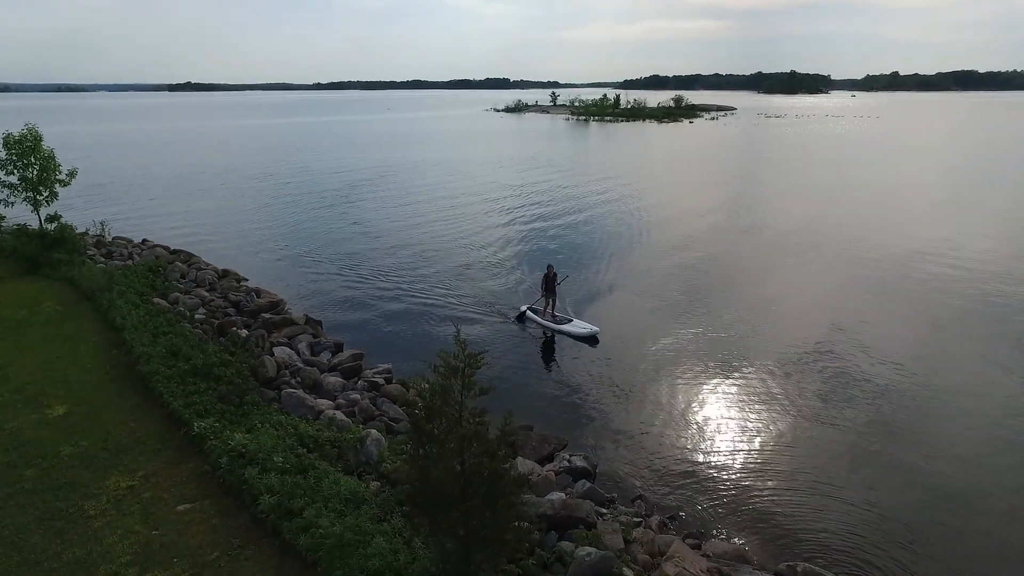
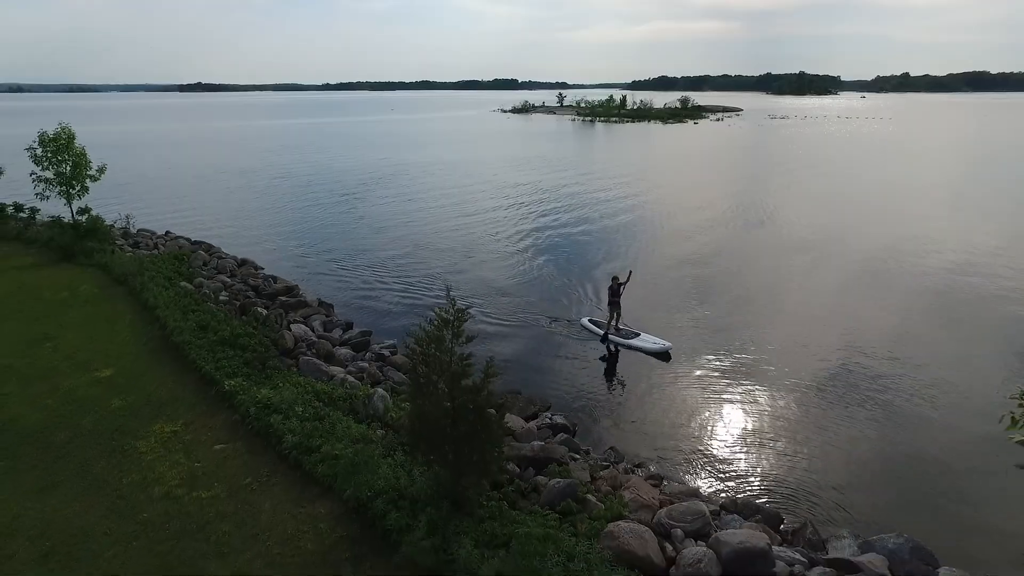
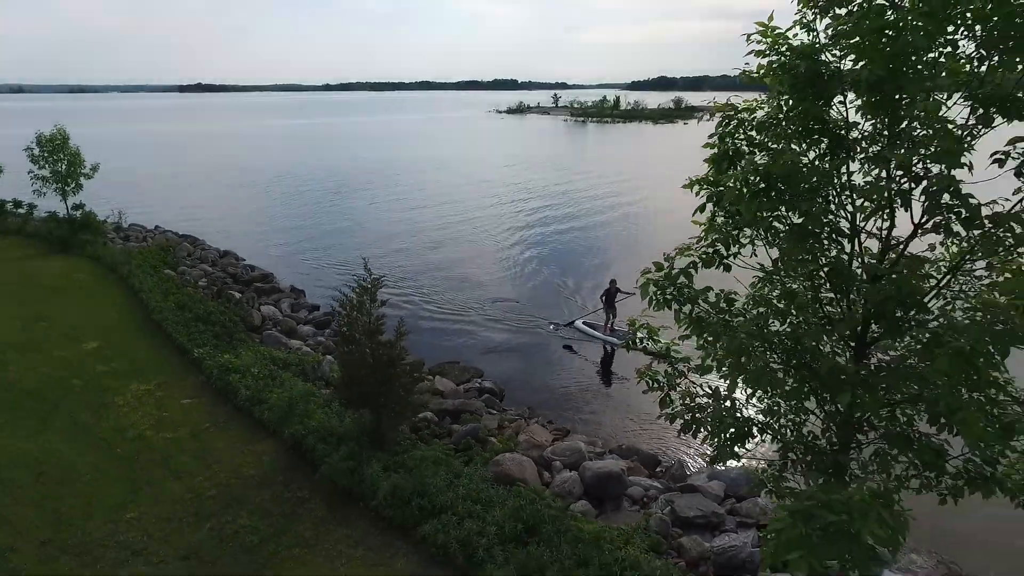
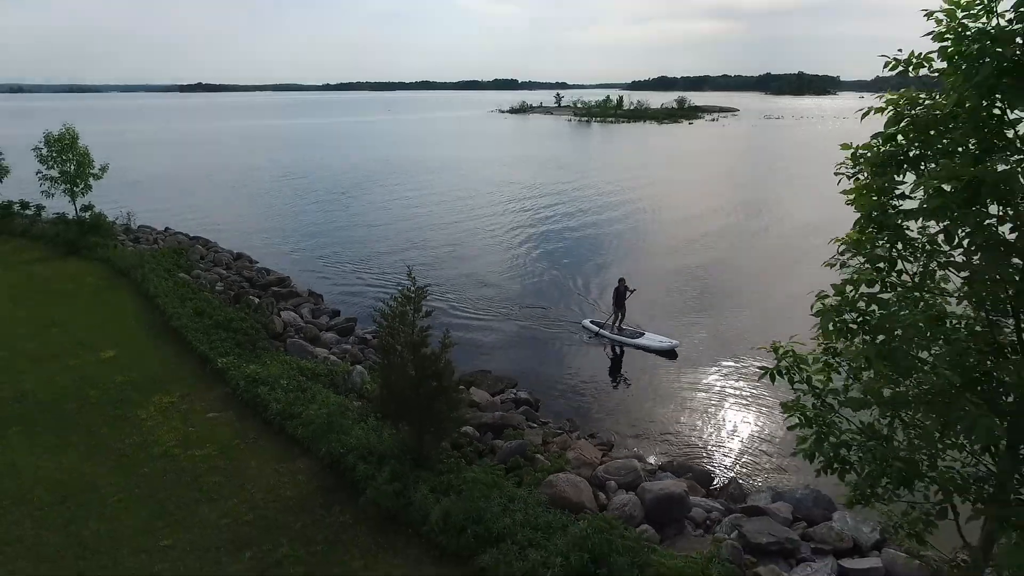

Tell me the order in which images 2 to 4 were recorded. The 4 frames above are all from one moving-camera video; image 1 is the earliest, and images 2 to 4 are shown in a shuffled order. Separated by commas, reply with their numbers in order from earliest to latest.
2, 4, 3
